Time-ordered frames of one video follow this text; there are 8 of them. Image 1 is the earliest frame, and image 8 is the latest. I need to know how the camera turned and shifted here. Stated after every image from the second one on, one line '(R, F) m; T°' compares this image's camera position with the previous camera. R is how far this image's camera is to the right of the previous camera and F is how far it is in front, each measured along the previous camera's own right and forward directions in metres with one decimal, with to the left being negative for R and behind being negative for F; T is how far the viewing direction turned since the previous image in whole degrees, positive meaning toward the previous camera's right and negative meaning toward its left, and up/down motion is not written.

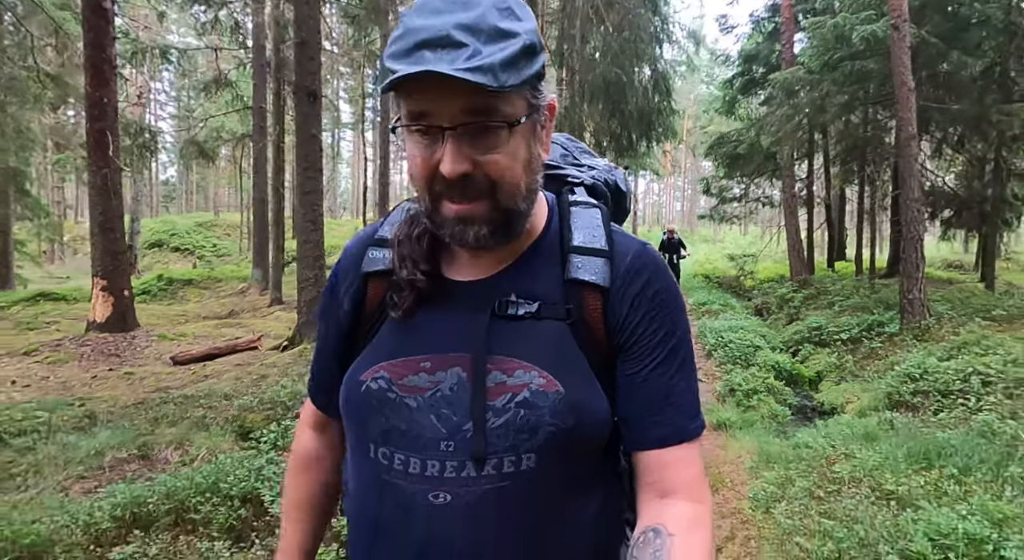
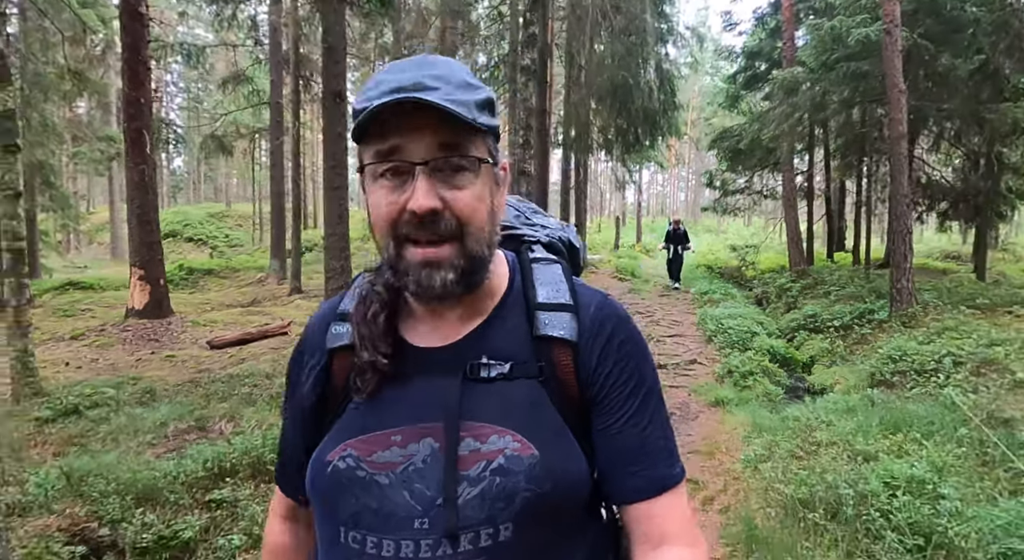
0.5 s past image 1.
(-0.2, -0.7) m; 0°
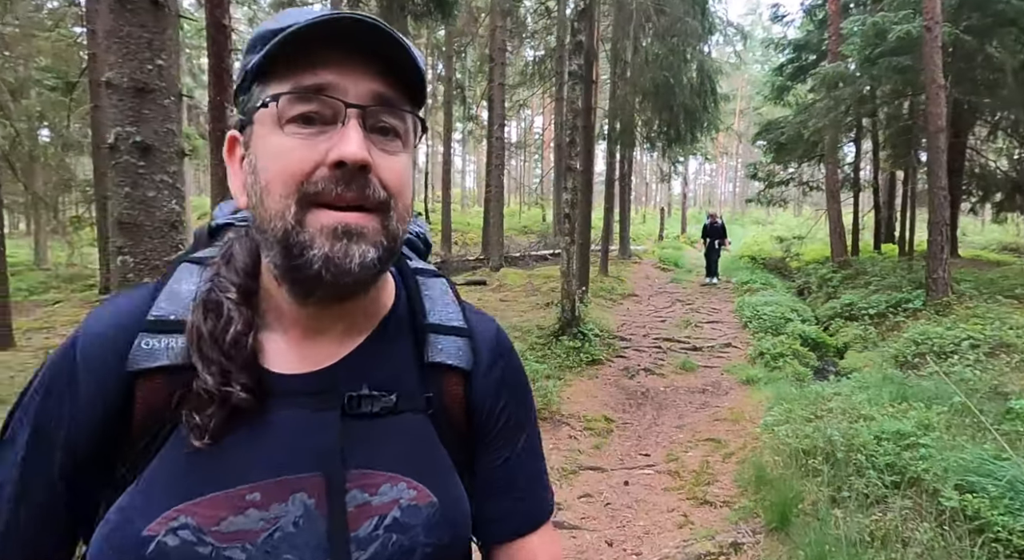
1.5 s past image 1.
(0.0, -0.9) m; -4°
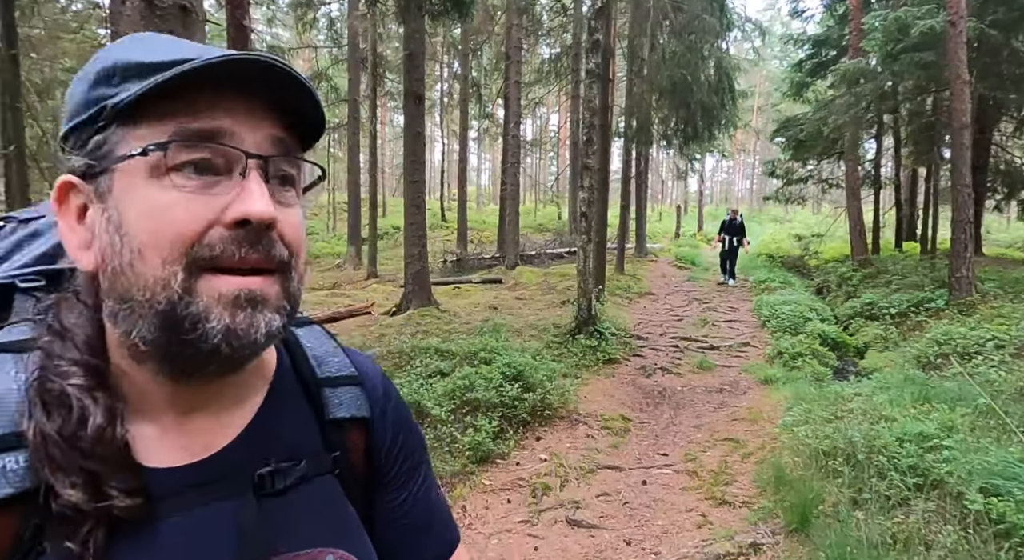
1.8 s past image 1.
(0.0, 0.0) m; -1°
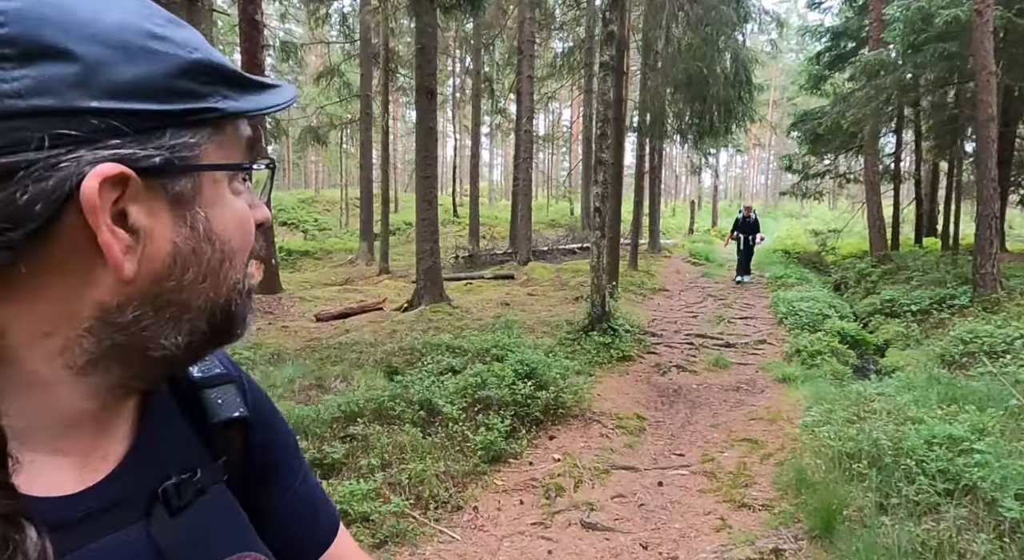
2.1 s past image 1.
(0.0, +0.1) m; -1°
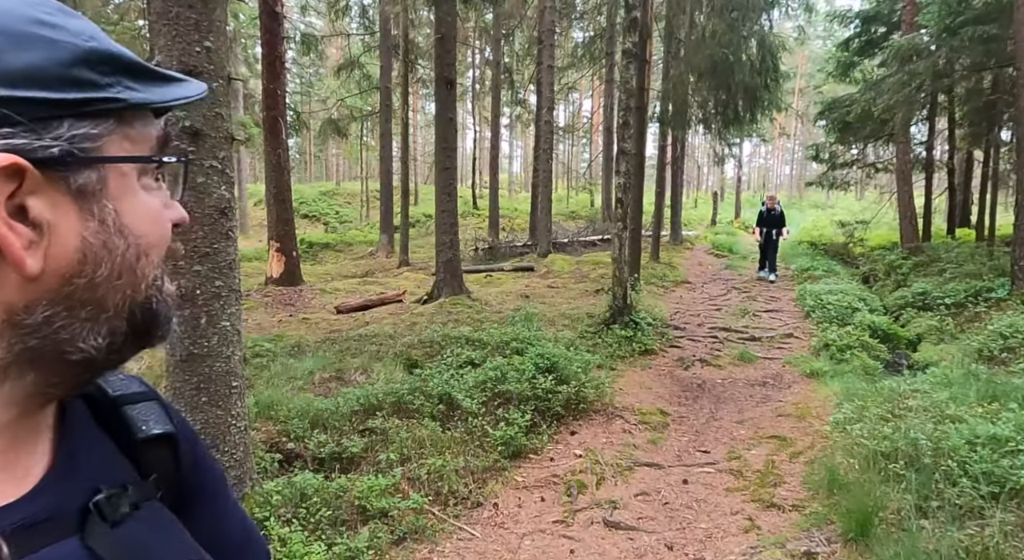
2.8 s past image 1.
(0.0, +0.1) m; -2°
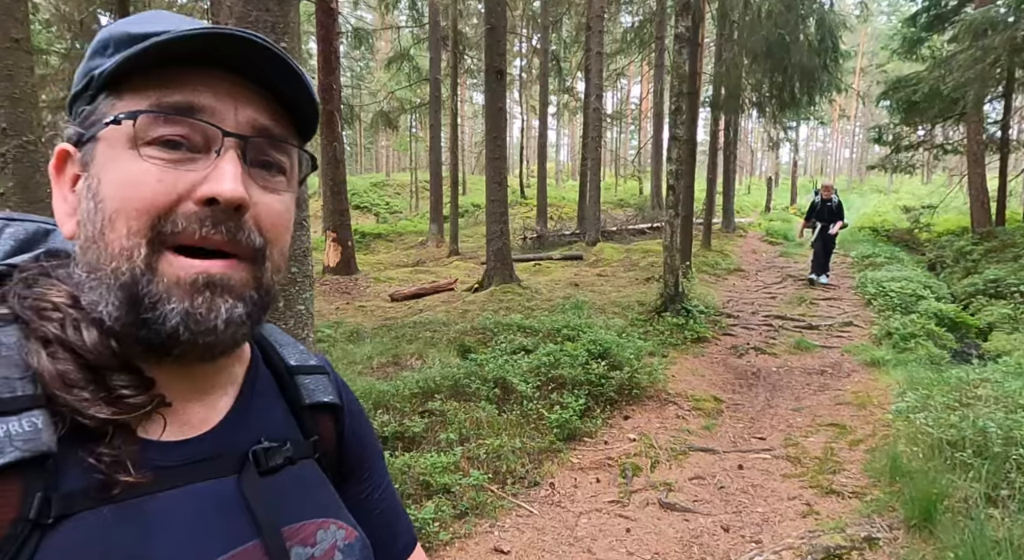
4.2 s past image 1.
(-0.1, -0.1) m; -4°
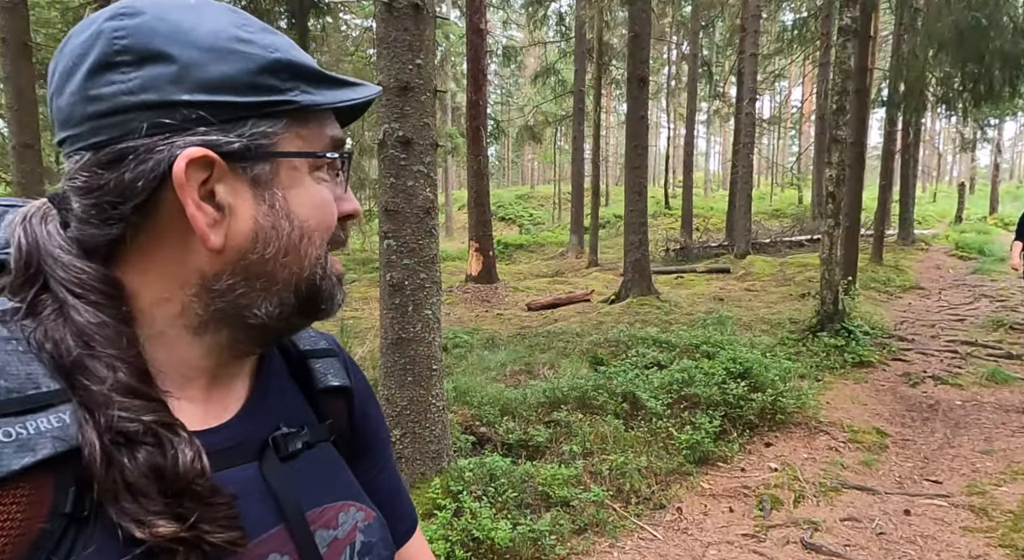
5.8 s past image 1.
(+0.1, +0.3) m; -12°
